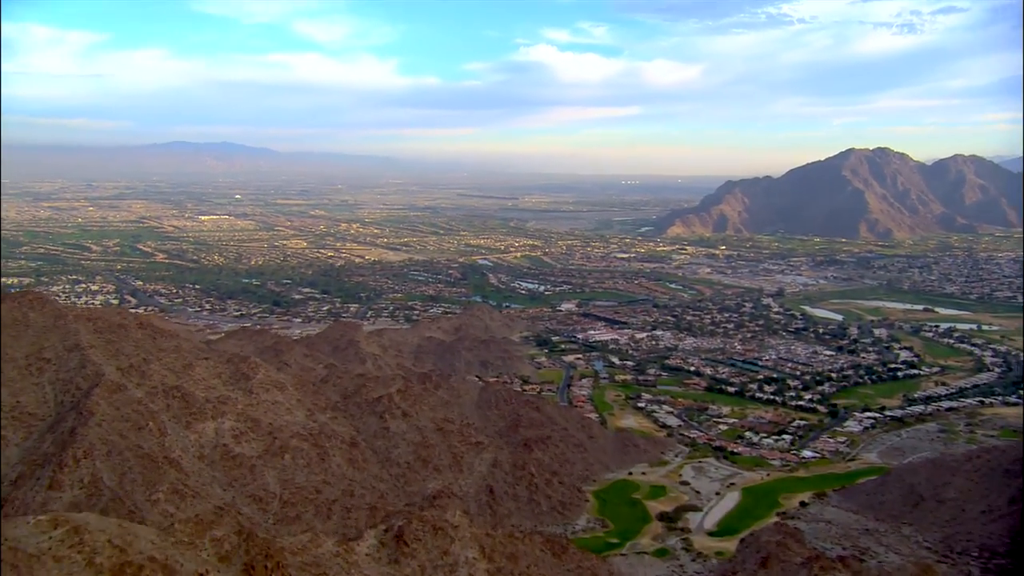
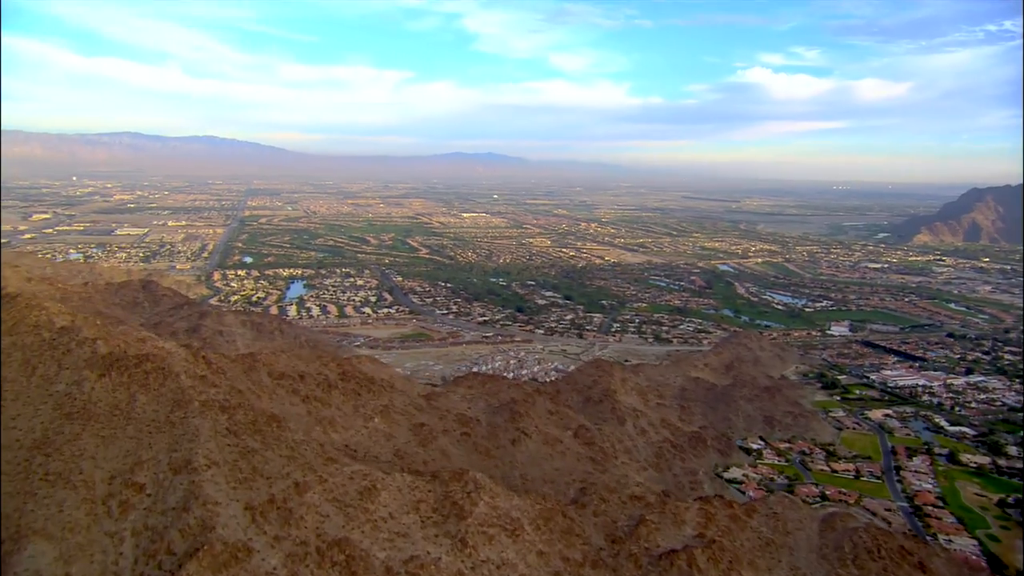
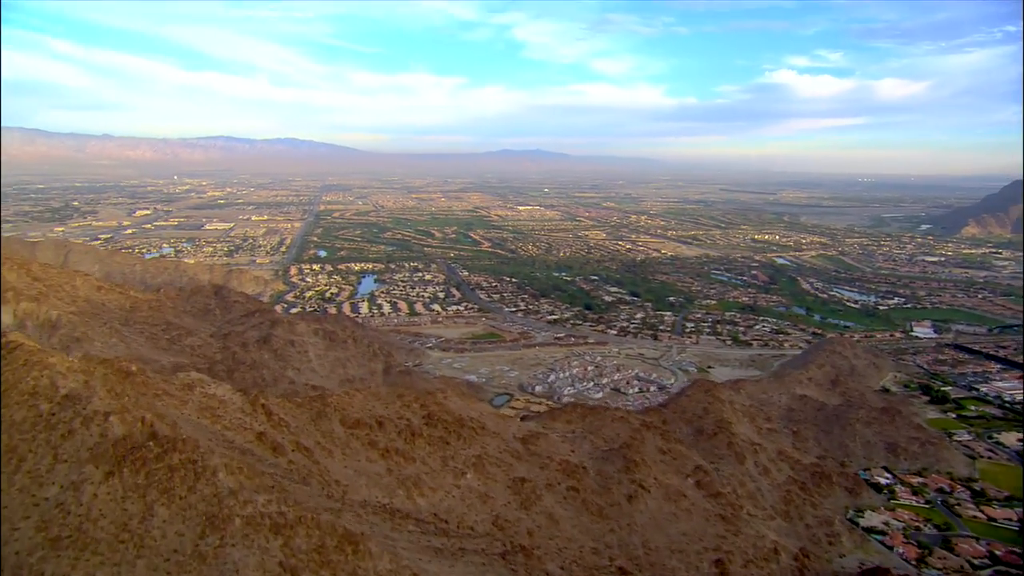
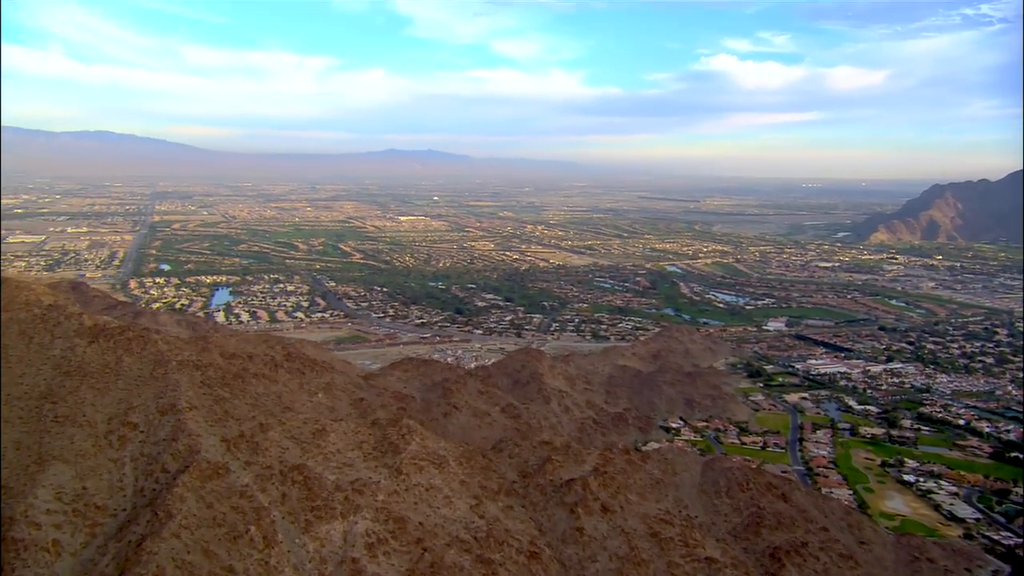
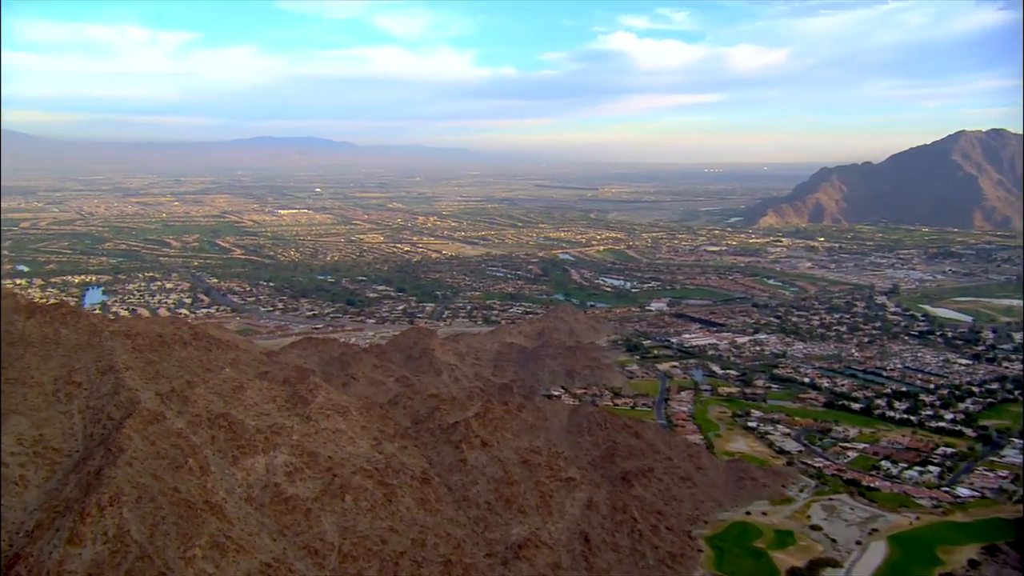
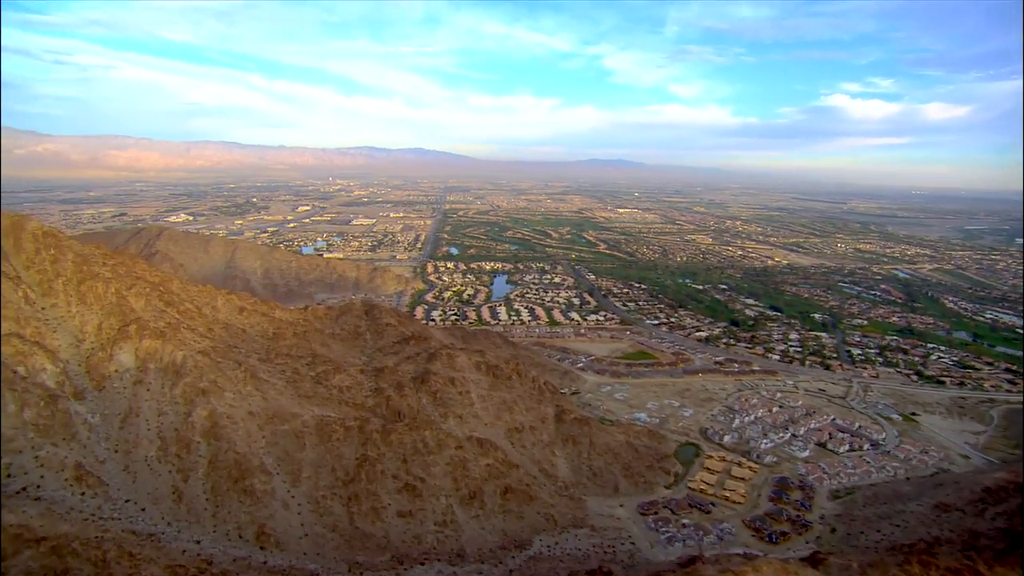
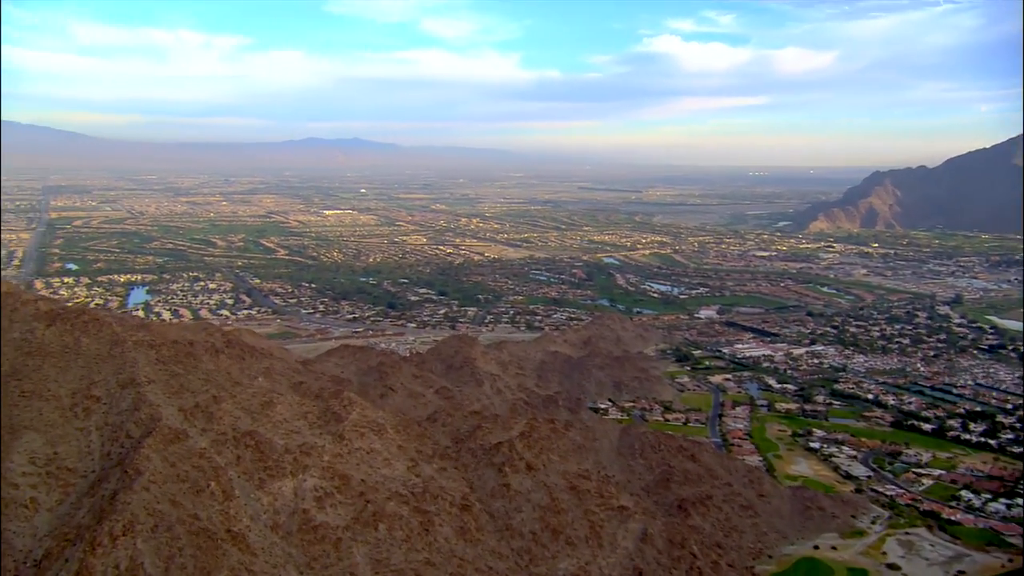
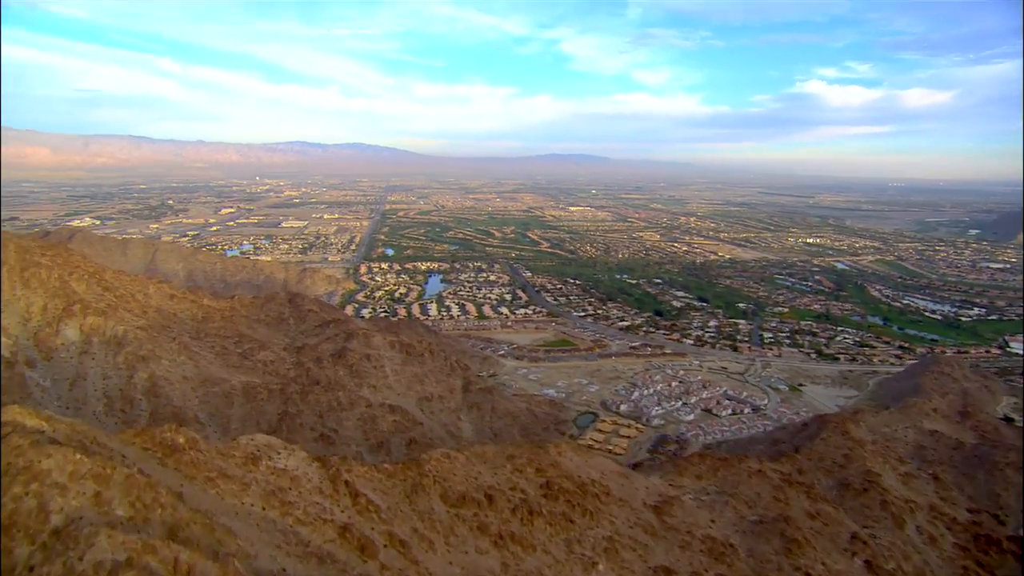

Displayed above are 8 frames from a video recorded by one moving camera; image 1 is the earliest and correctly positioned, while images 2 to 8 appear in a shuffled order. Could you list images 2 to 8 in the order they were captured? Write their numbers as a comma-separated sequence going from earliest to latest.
5, 7, 4, 2, 3, 8, 6
